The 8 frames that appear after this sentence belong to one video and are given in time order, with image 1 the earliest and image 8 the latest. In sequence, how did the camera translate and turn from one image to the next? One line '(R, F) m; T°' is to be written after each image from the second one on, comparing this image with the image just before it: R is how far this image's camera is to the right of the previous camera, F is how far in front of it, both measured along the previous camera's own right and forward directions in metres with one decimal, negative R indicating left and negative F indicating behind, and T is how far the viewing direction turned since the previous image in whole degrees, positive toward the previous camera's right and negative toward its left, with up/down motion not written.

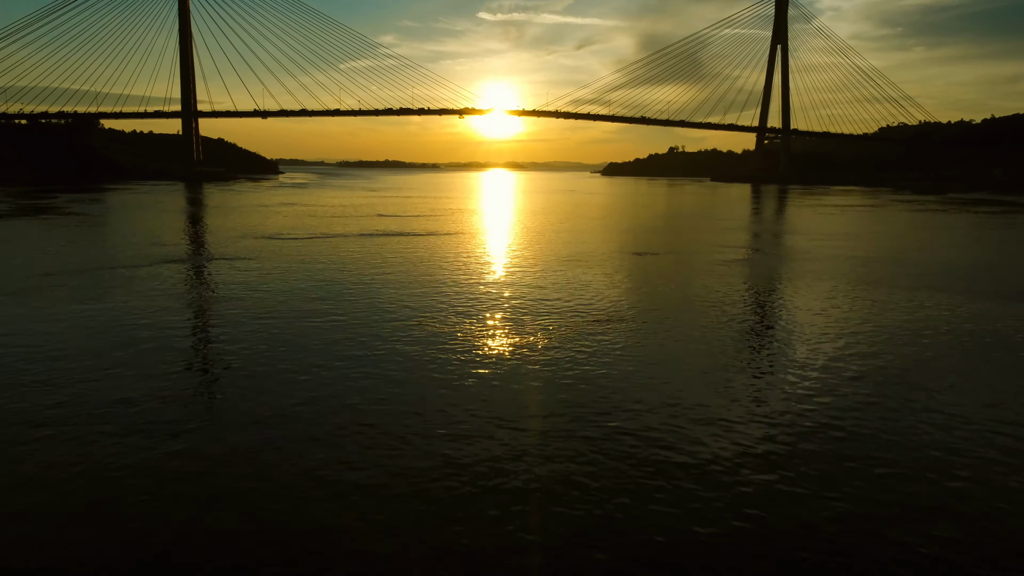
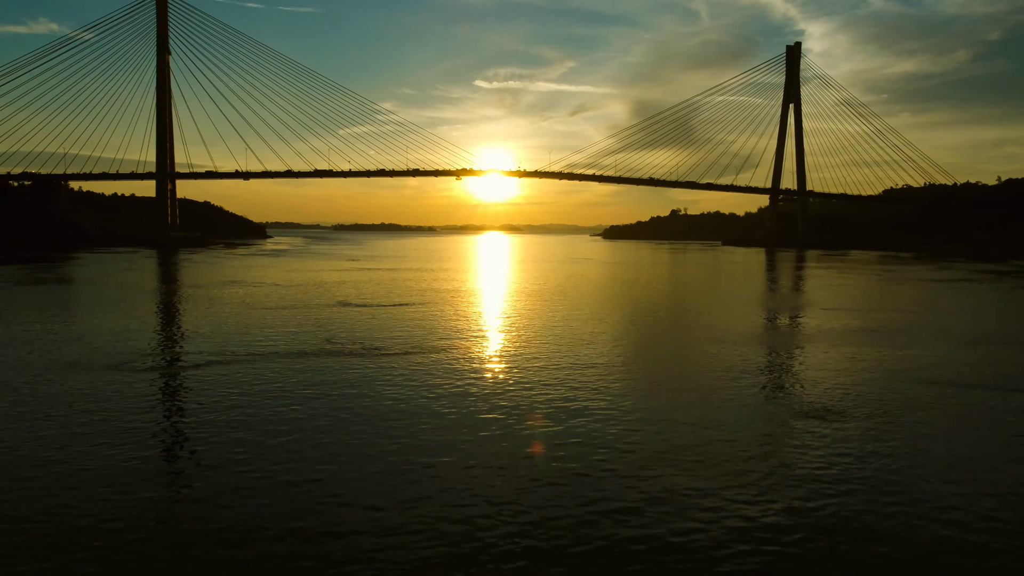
(-0.3, +4.2) m; 0°
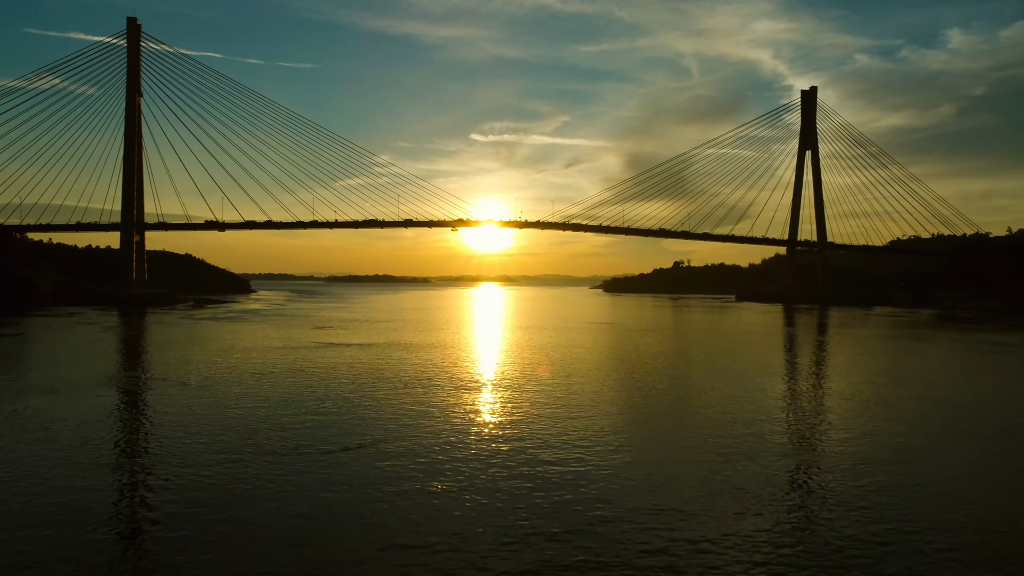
(-0.3, +4.2) m; 0°
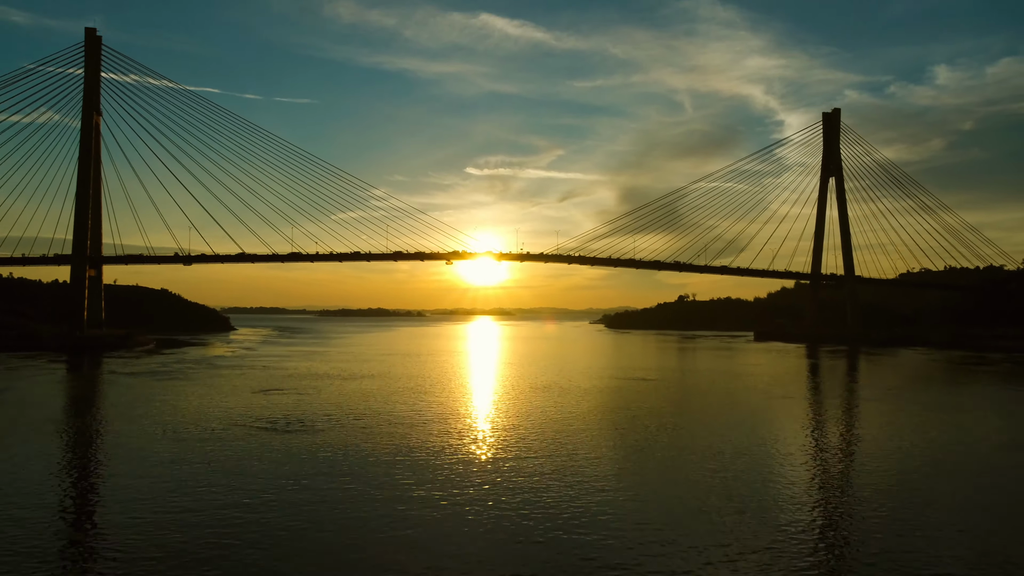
(-0.3, +4.4) m; 0°
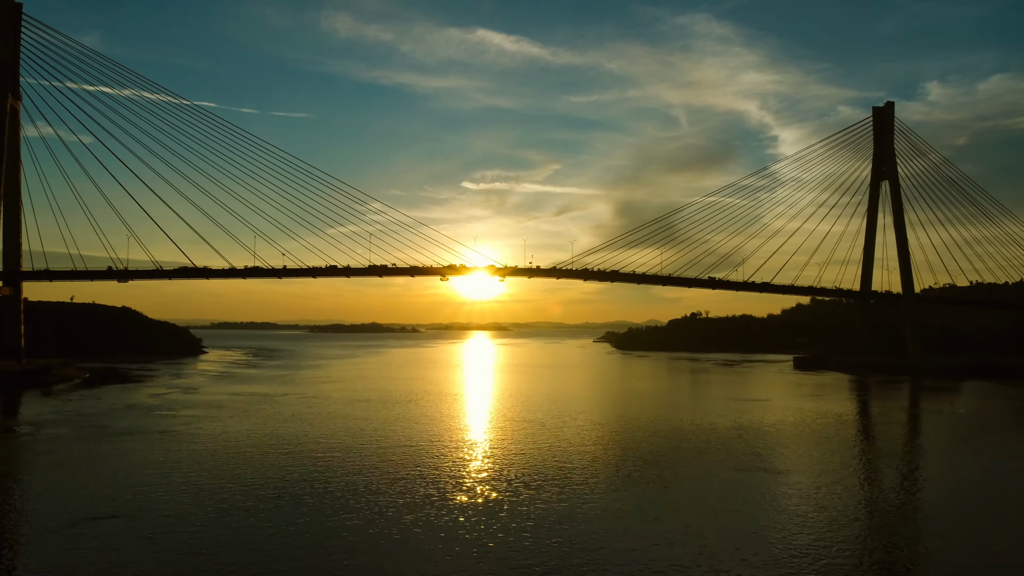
(-0.5, +6.5) m; 0°
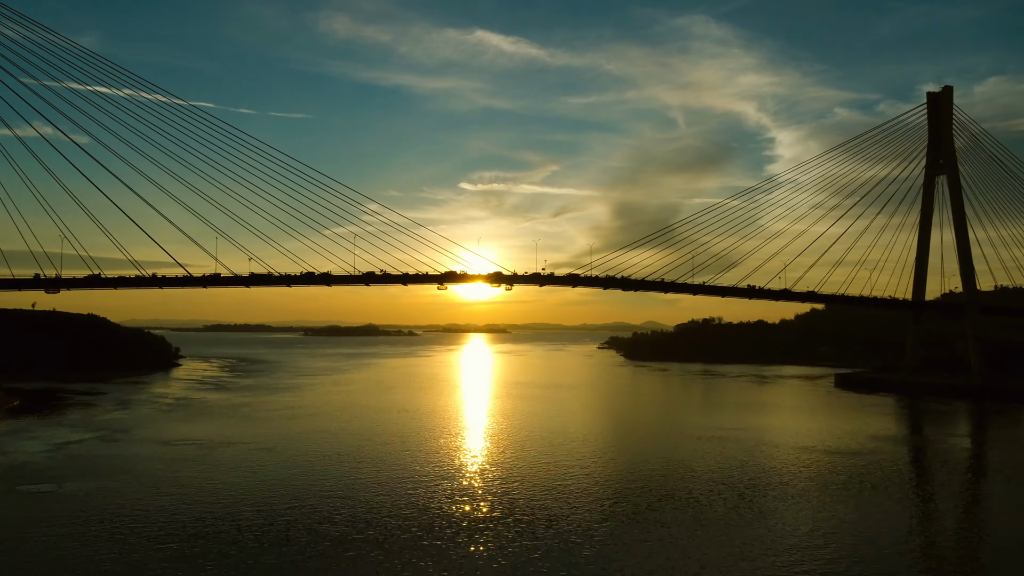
(-0.5, +5.0) m; 0°
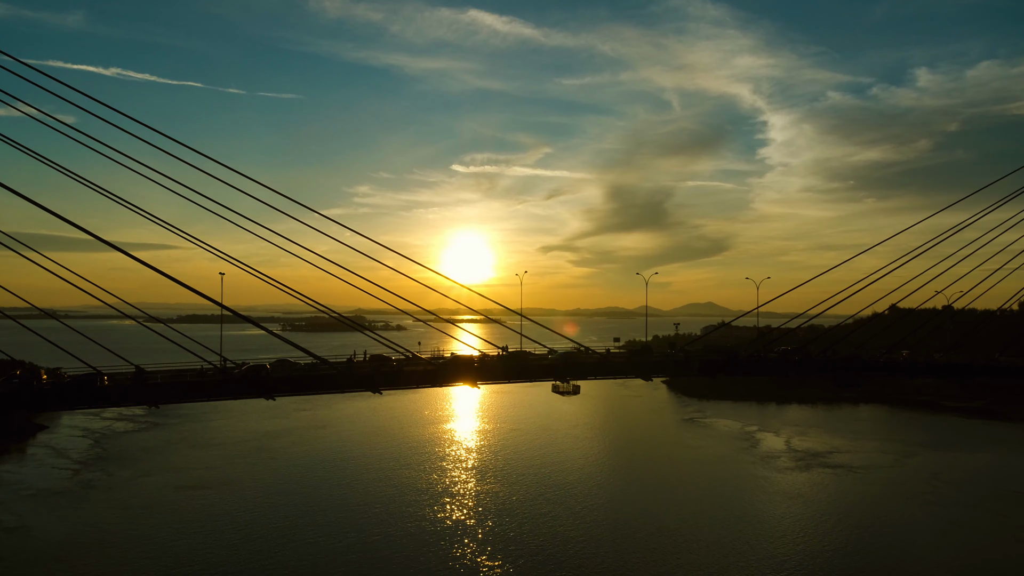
(-1.7, +17.0) m; +1°
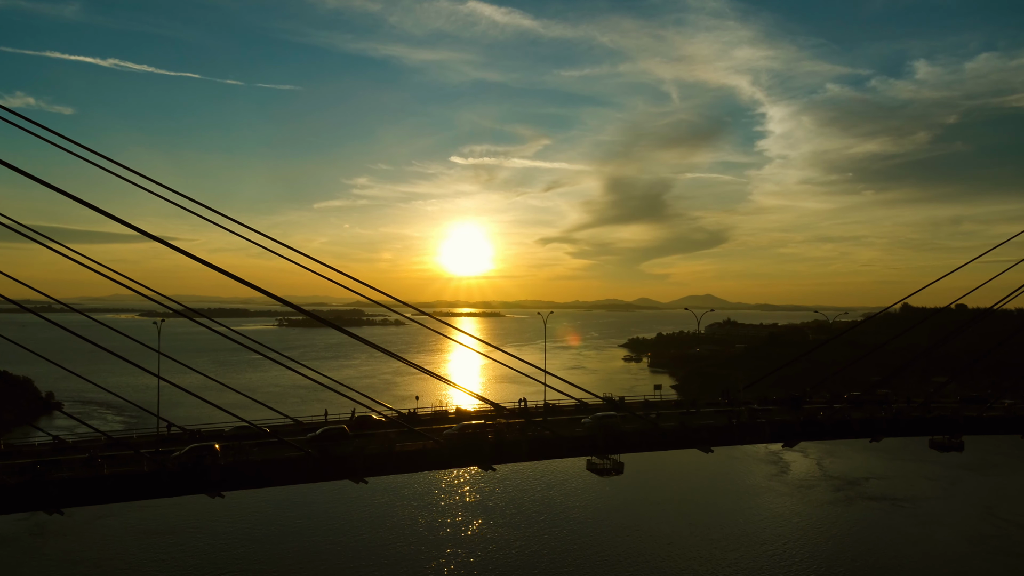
(-0.4, +2.8) m; 0°
